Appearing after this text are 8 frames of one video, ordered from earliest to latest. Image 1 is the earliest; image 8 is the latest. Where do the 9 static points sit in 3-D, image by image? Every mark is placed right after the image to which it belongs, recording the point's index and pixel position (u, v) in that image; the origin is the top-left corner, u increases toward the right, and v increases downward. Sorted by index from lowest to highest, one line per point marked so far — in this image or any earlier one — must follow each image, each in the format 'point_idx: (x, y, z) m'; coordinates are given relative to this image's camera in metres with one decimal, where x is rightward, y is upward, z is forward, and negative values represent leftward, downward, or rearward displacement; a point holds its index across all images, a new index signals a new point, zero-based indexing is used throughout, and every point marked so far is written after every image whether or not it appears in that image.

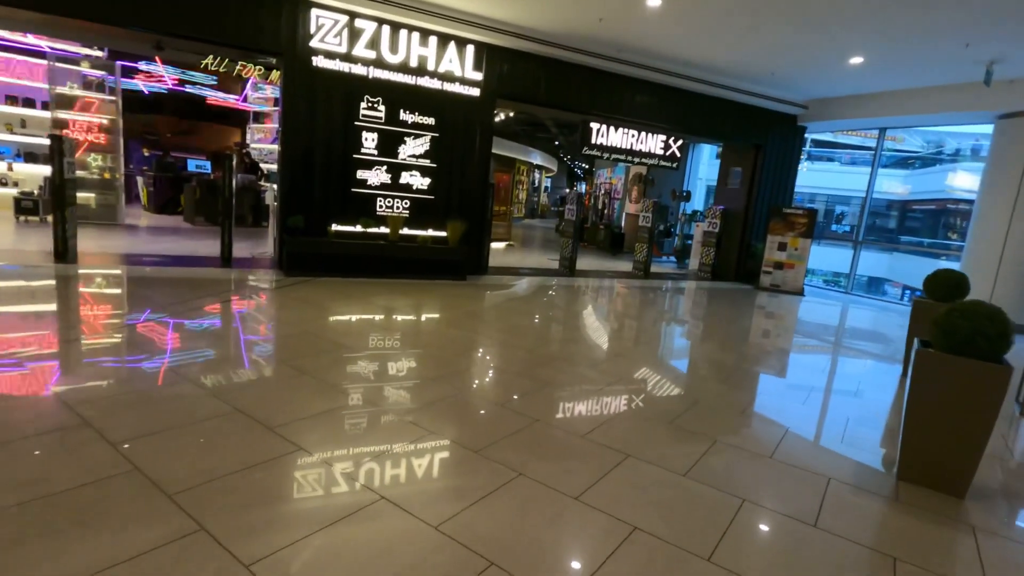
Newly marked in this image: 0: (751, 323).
0: (+3.4, -0.4, +7.8) m
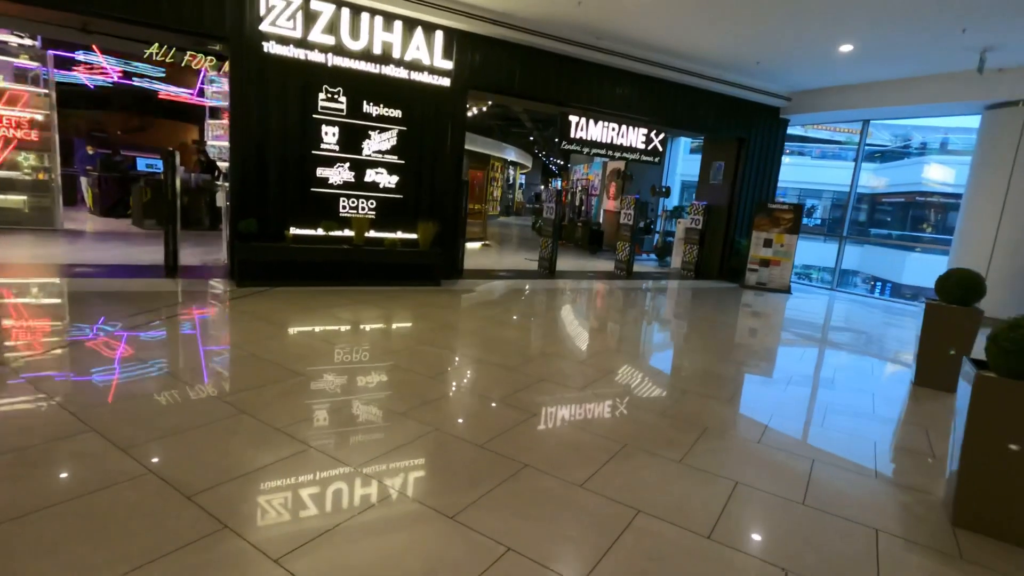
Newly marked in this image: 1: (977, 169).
0: (+3.1, -0.4, +7.5) m
1: (+6.4, +1.7, +7.4) m
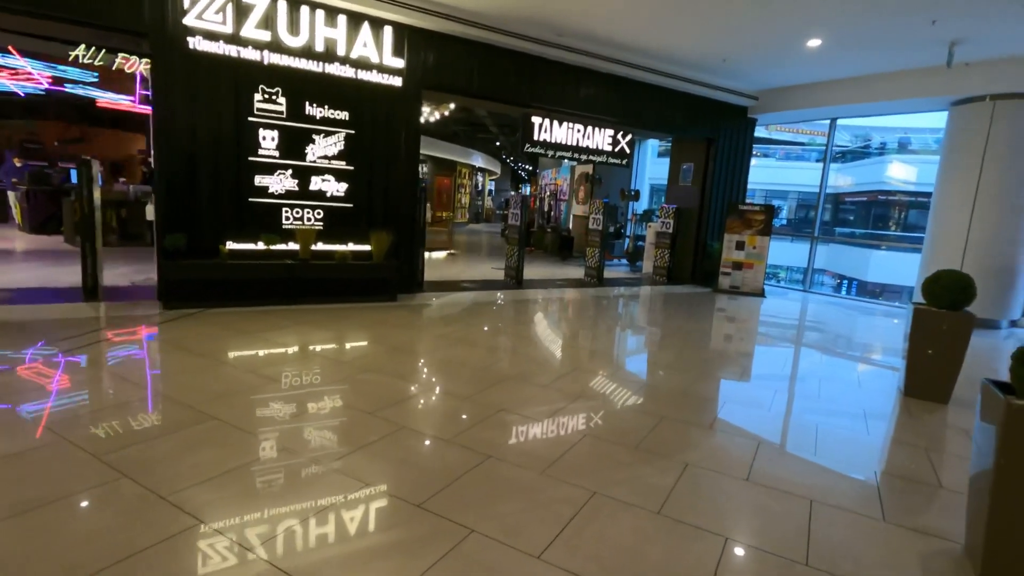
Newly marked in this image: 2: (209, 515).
0: (+2.6, -0.5, +7.2) m
1: (+5.9, +1.7, +7.3) m
2: (-1.2, -0.9, +2.2) m
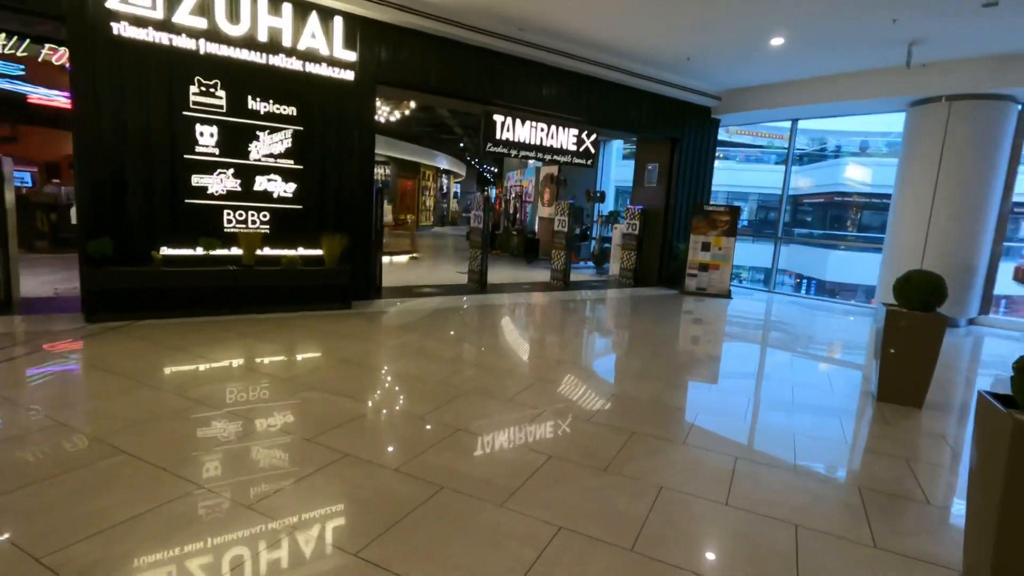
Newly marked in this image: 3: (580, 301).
0: (+2.1, -0.5, +7.0) m
1: (+5.4, +1.7, +7.3) m
2: (-1.4, -1.0, +1.9) m
3: (+1.0, -0.2, +8.1) m
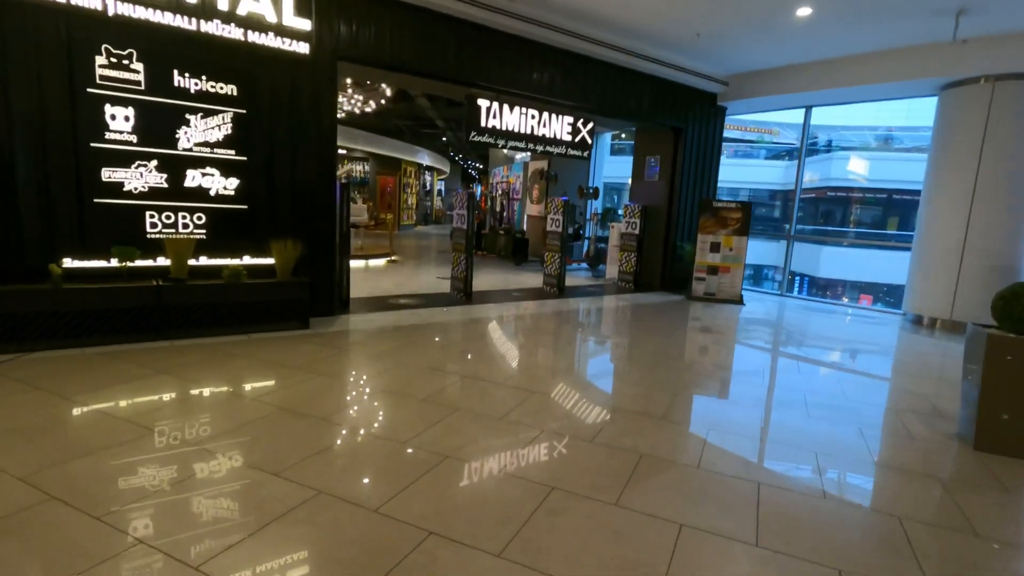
0: (+2.0, -0.6, +6.2) m
1: (+5.2, +1.6, +6.6) m
2: (-1.4, -1.1, +0.9) m
3: (+0.9, -0.3, +7.2) m
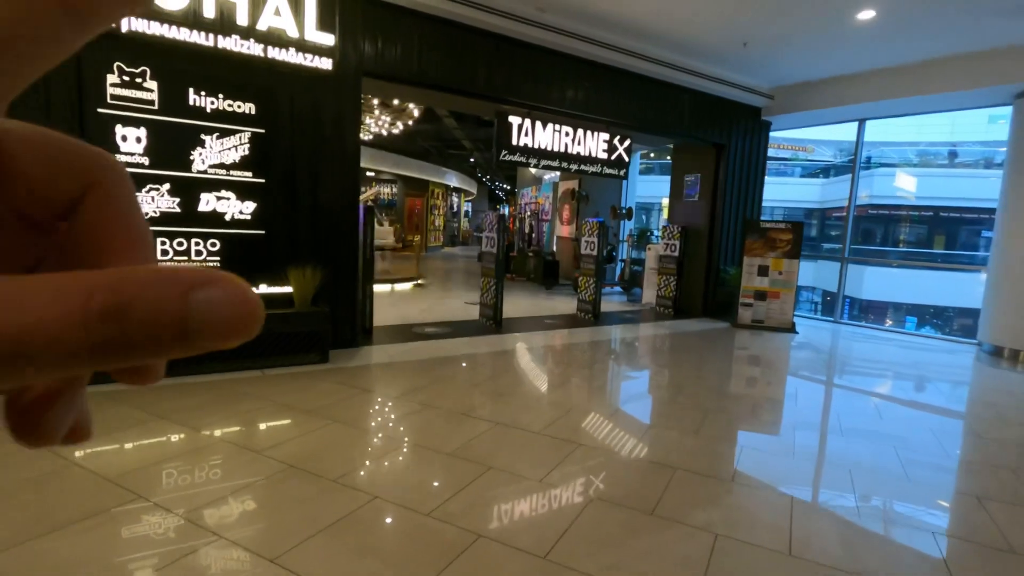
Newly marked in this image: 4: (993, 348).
0: (+2.4, -0.9, +5.6) m
1: (+5.6, +1.3, +5.9) m
2: (-1.3, -1.2, +0.5) m
3: (+1.3, -0.6, +6.7) m
4: (+5.6, -0.7, +6.3) m
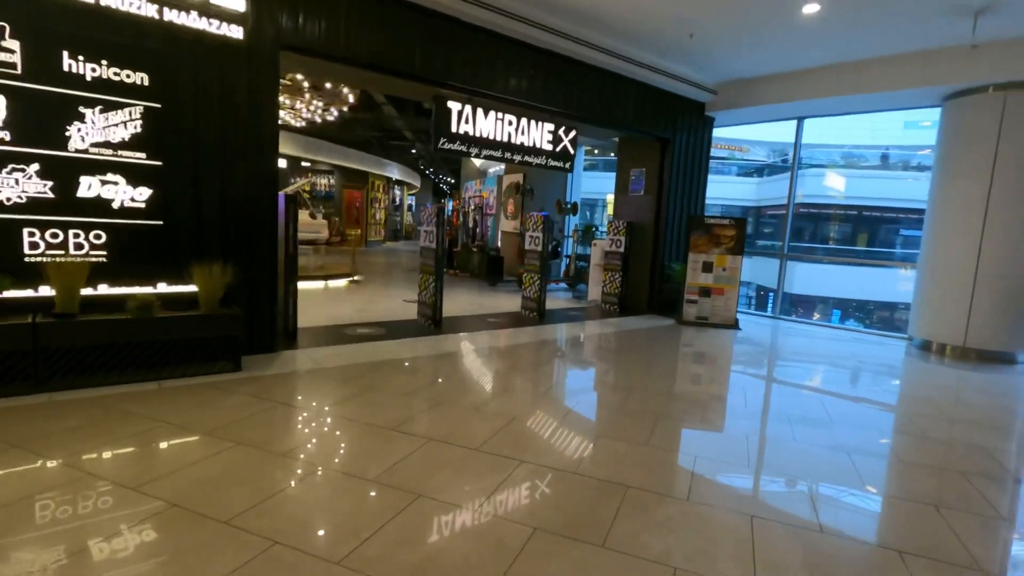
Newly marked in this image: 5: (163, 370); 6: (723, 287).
0: (+1.8, -0.9, +5.5) m
1: (+4.9, +1.4, +6.1) m
2: (-1.4, -1.3, +0.1) m
3: (+0.6, -0.6, +6.5) m
4: (+4.9, -0.6, +6.5) m
5: (-2.4, -0.5, +3.7) m
6: (+2.8, 0.0, +7.2) m
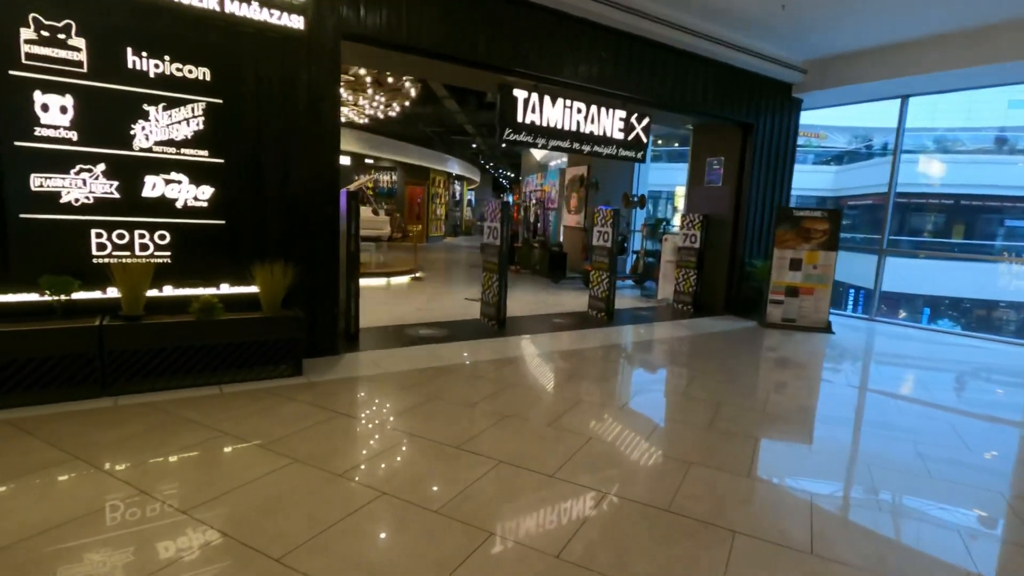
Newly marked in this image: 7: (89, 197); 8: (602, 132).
0: (+2.4, -0.9, +5.0) m
1: (+5.6, +1.4, +5.2) m
2: (-1.3, -1.3, -0.1) m
3: (+1.3, -0.6, +6.0) m
4: (+5.7, -0.7, +5.6) m
5: (-1.9, -0.6, +3.6) m
6: (+3.6, 0.0, +6.5) m
7: (-2.6, +0.6, +3.3) m
8: (+1.0, +1.7, +5.7) m
